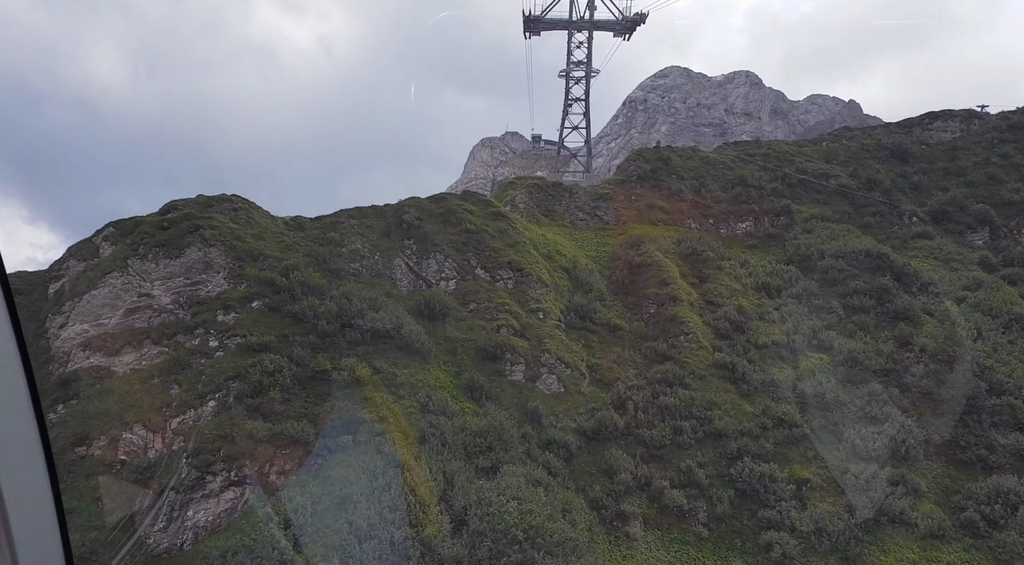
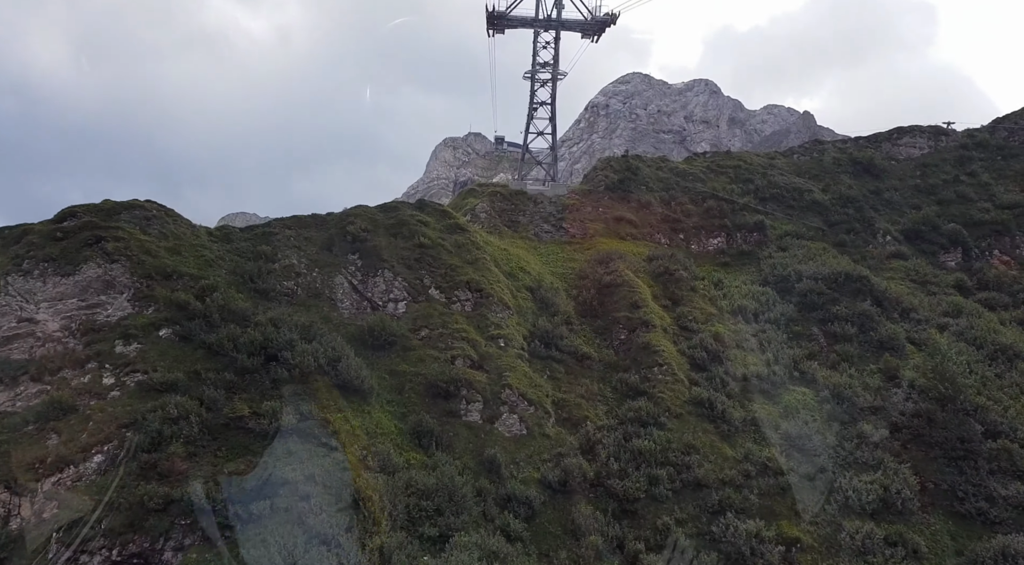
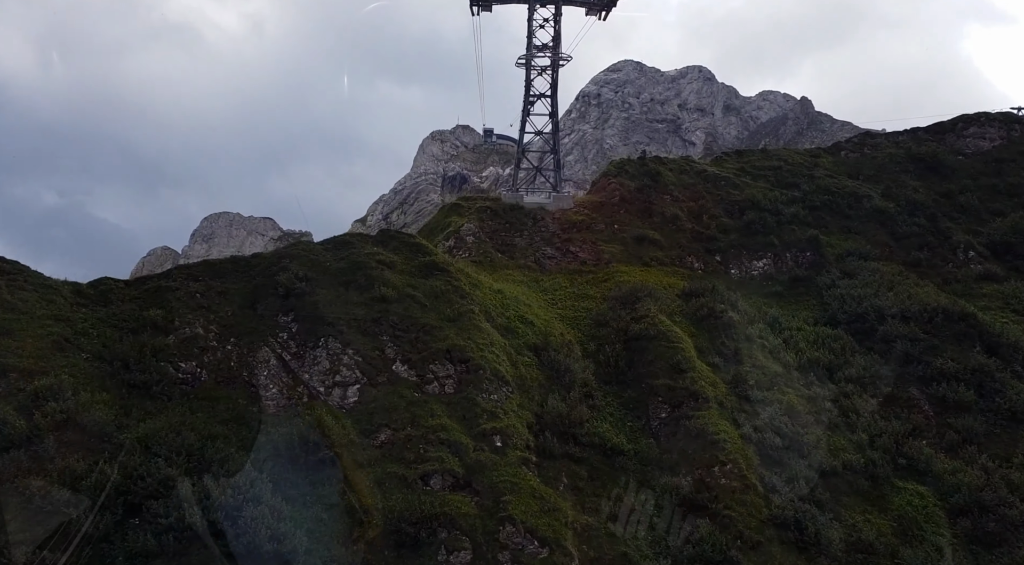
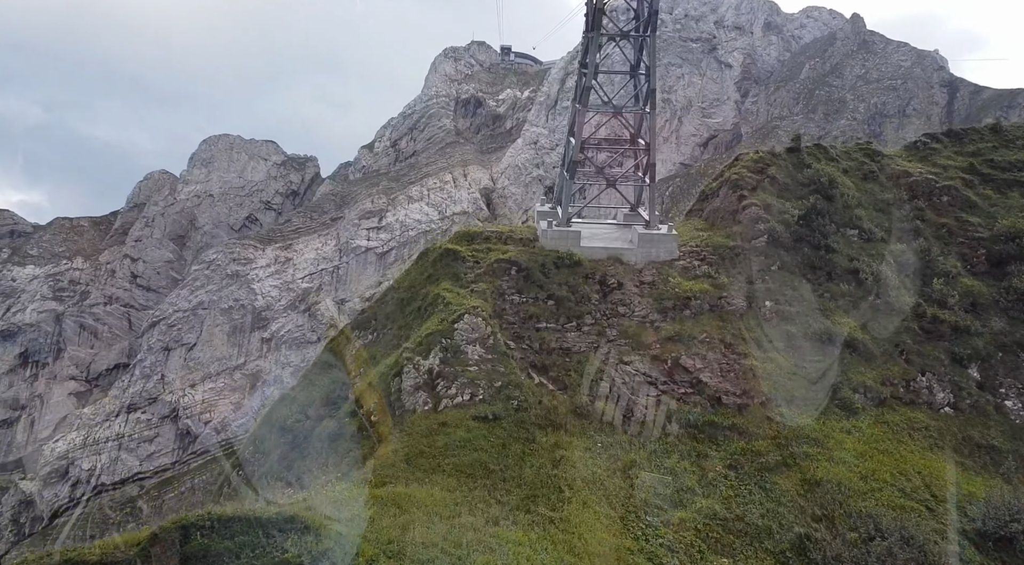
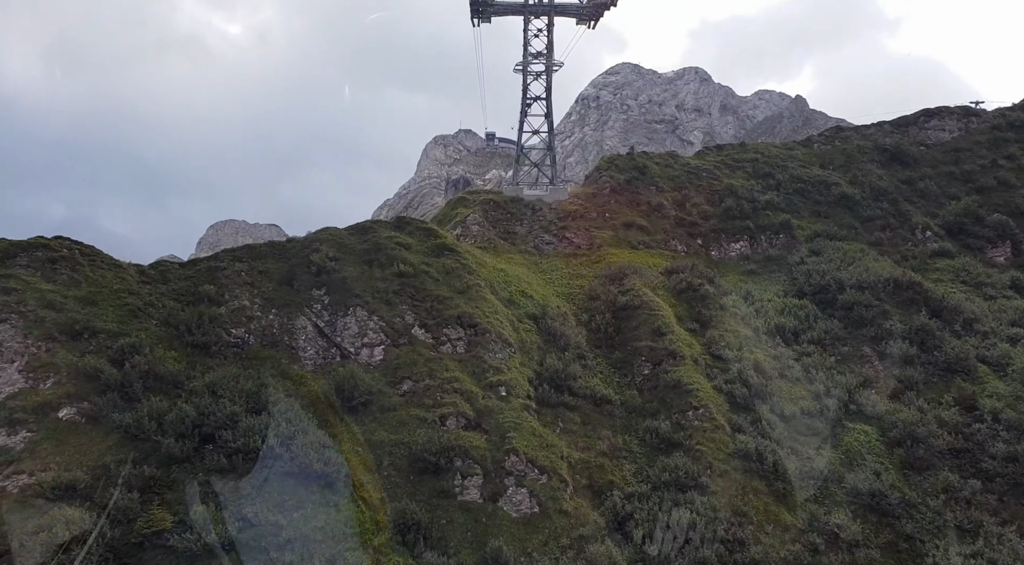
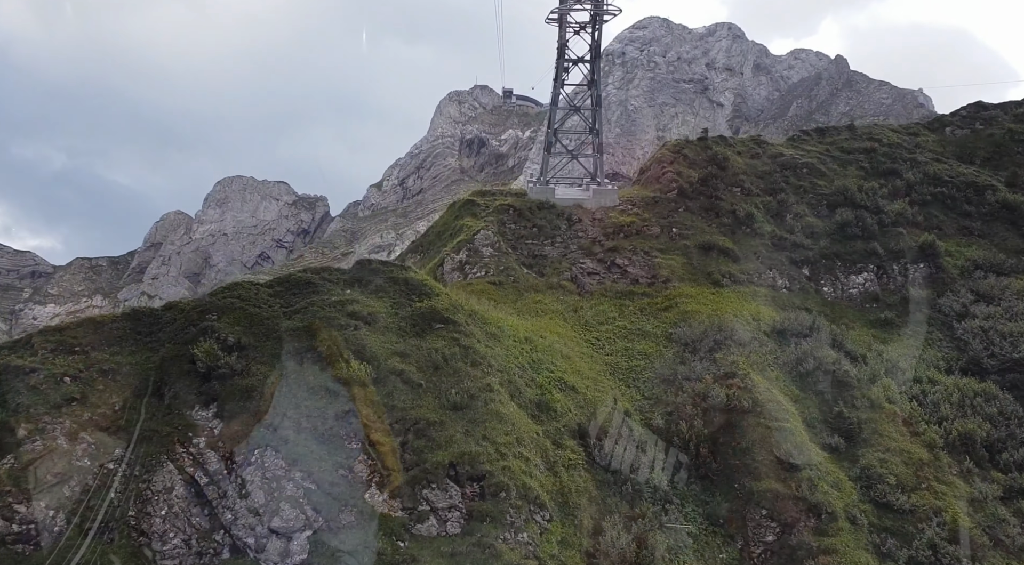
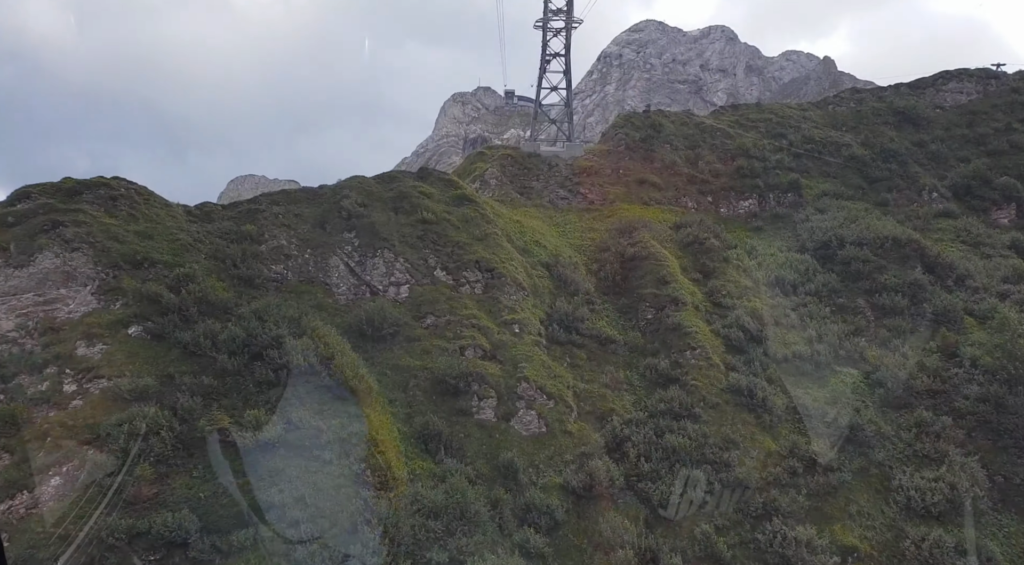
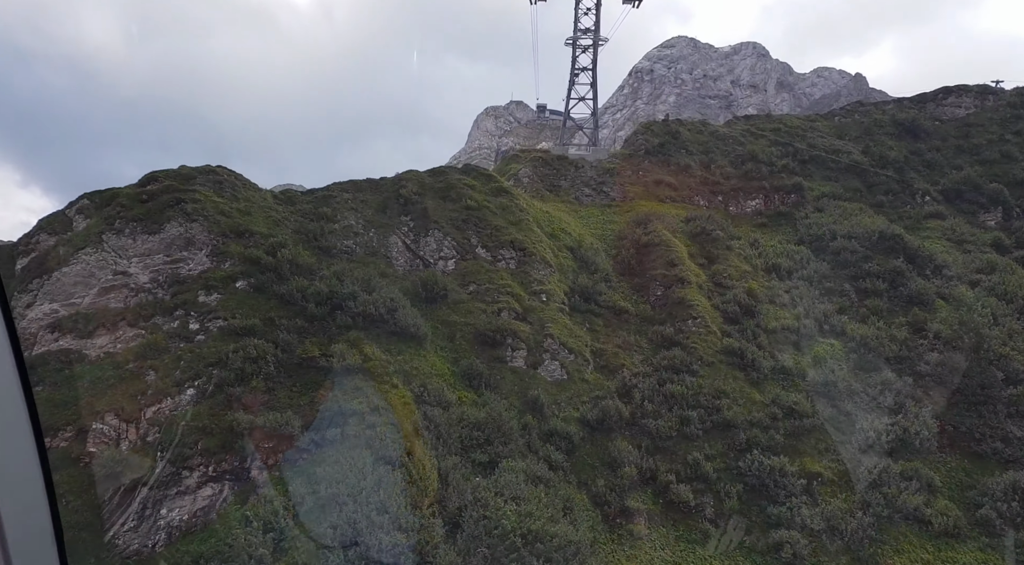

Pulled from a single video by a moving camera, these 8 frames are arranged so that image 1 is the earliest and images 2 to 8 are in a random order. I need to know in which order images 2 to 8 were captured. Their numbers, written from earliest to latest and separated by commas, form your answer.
8, 2, 7, 5, 3, 6, 4
